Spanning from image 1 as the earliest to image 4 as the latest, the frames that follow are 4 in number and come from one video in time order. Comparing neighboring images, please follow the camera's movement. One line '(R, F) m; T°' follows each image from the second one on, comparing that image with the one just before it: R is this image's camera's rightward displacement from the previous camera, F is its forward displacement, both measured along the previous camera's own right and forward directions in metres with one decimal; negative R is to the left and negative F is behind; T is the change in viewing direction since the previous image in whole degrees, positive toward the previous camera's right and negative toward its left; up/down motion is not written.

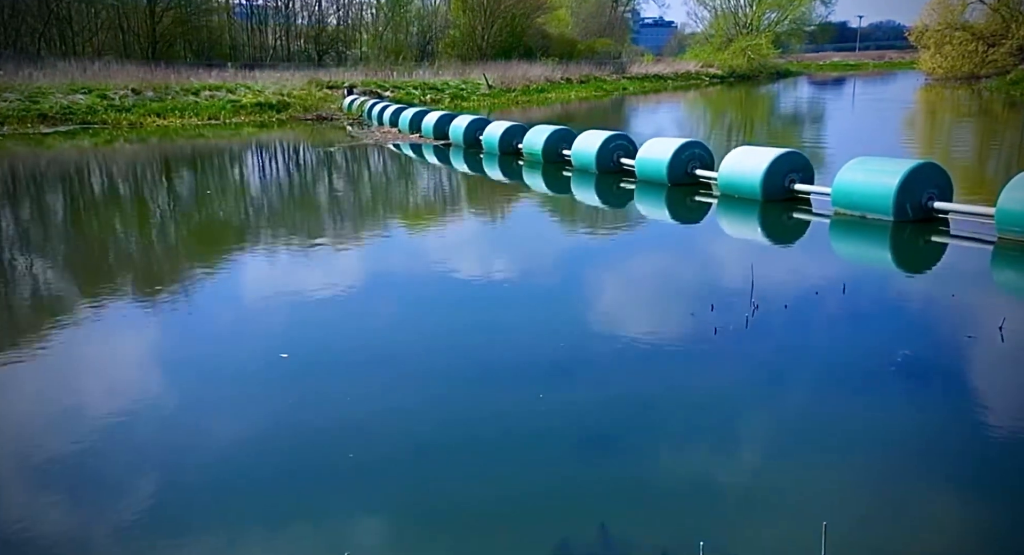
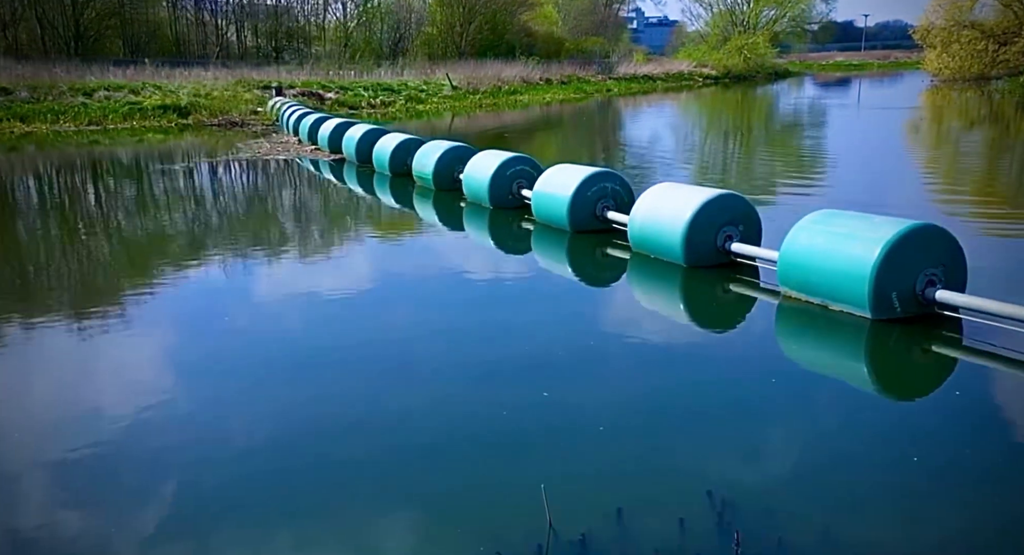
(+0.3, +0.6) m; 0°
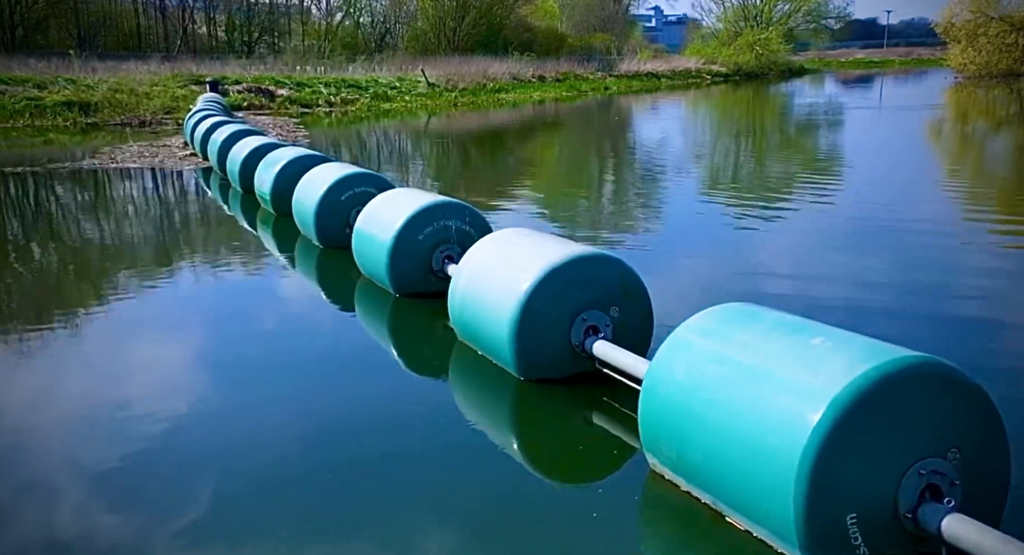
(+0.3, +0.6) m; -1°
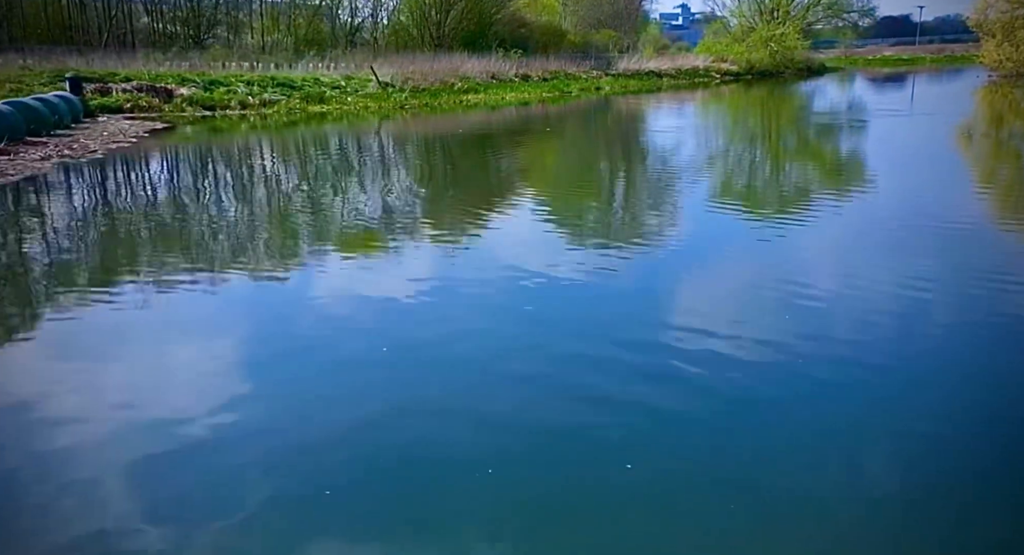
(+0.4, +0.8) m; -2°
